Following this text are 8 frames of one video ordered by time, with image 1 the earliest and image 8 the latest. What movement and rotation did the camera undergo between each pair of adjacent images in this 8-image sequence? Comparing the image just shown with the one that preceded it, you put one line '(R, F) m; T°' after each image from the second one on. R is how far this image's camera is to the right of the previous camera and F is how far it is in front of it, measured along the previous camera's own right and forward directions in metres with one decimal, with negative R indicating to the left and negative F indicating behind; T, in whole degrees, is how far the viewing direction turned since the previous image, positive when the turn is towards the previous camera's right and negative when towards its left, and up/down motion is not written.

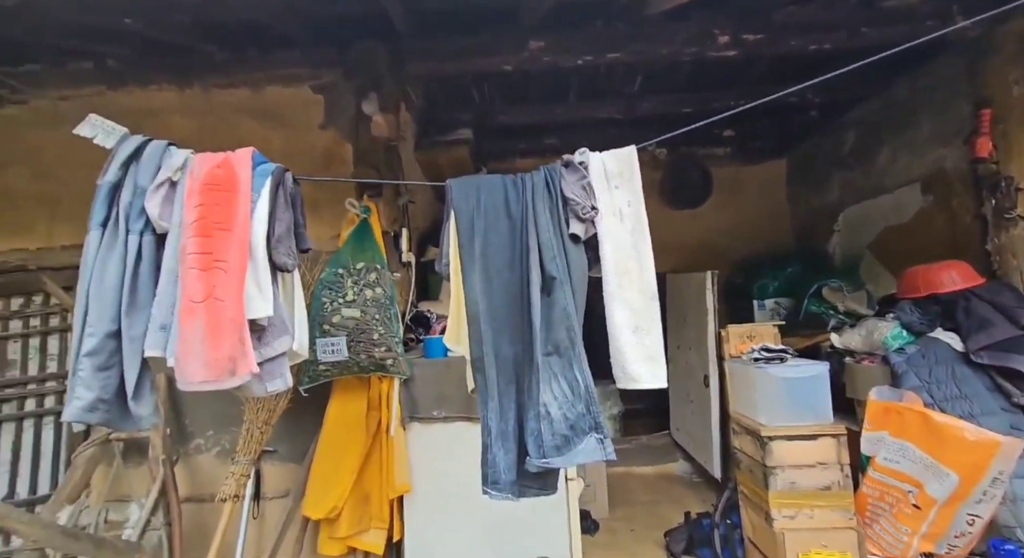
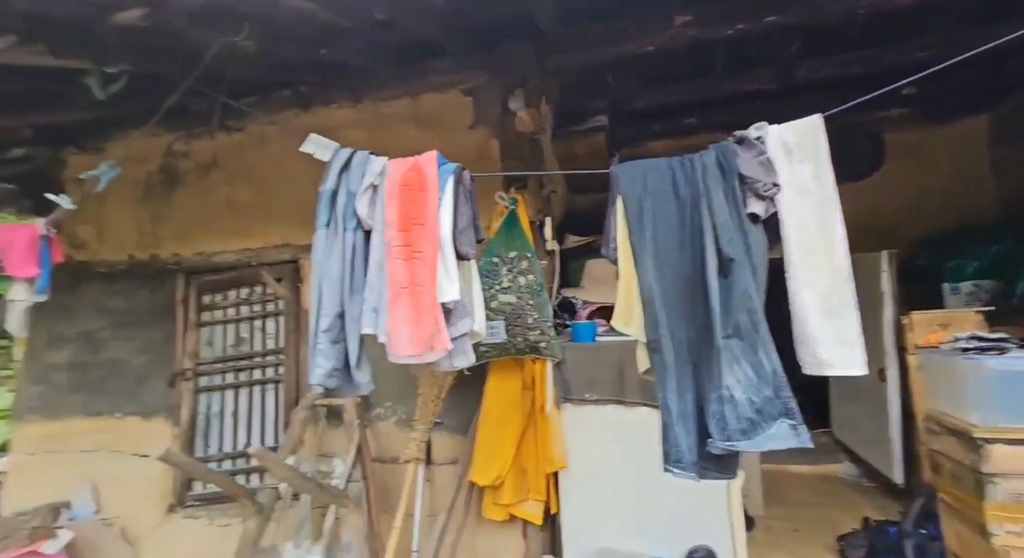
(0.0, -0.1) m; -15°
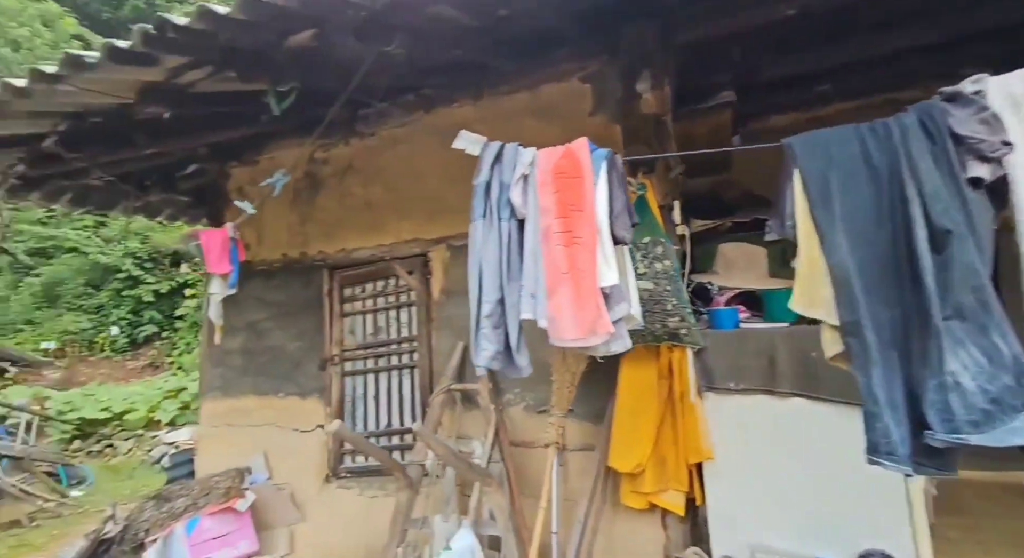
(-0.1, 0.0) m; -11°
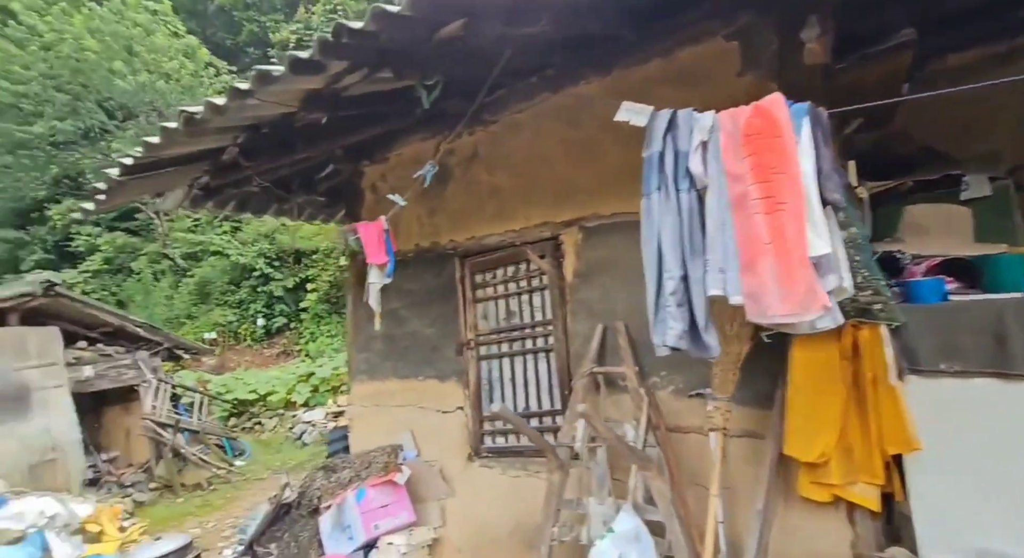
(-0.1, 0.0) m; -12°
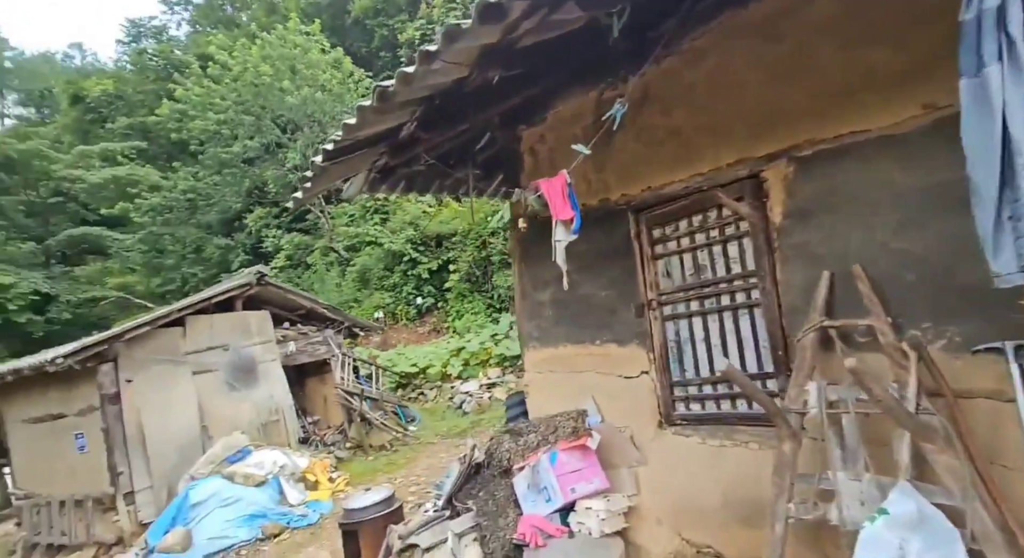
(-0.2, +0.1) m; -16°
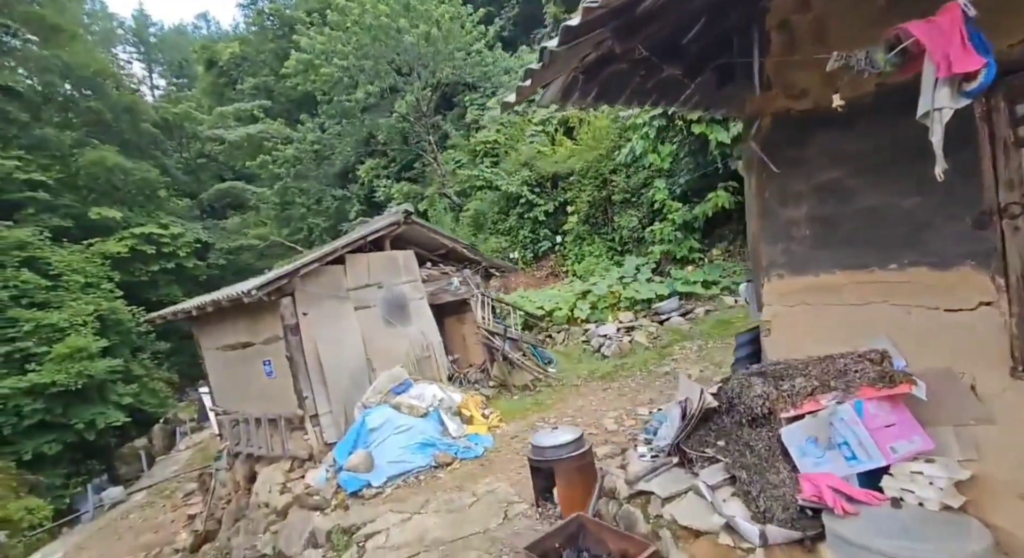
(-0.8, +0.4) m; -11°
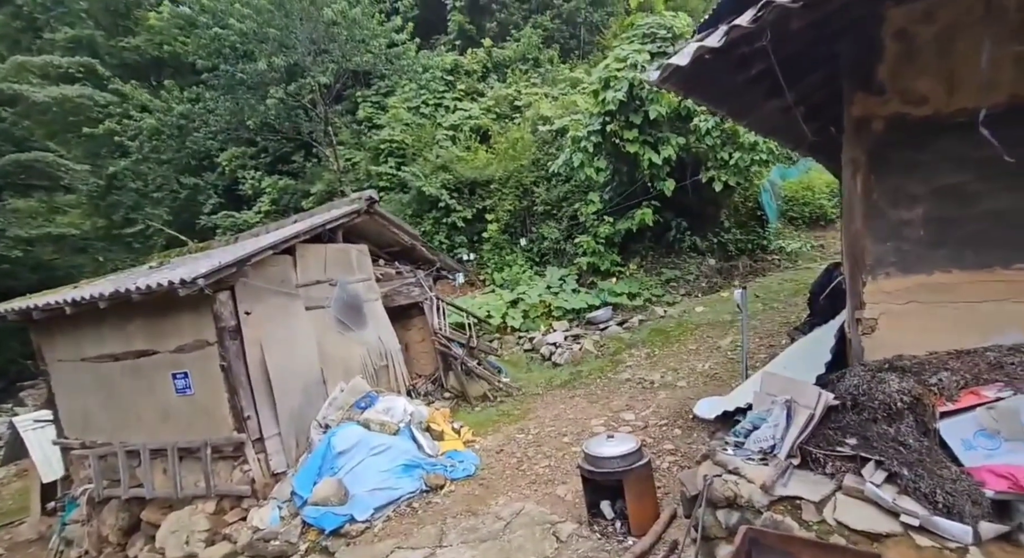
(-1.5, +0.7) m; +16°
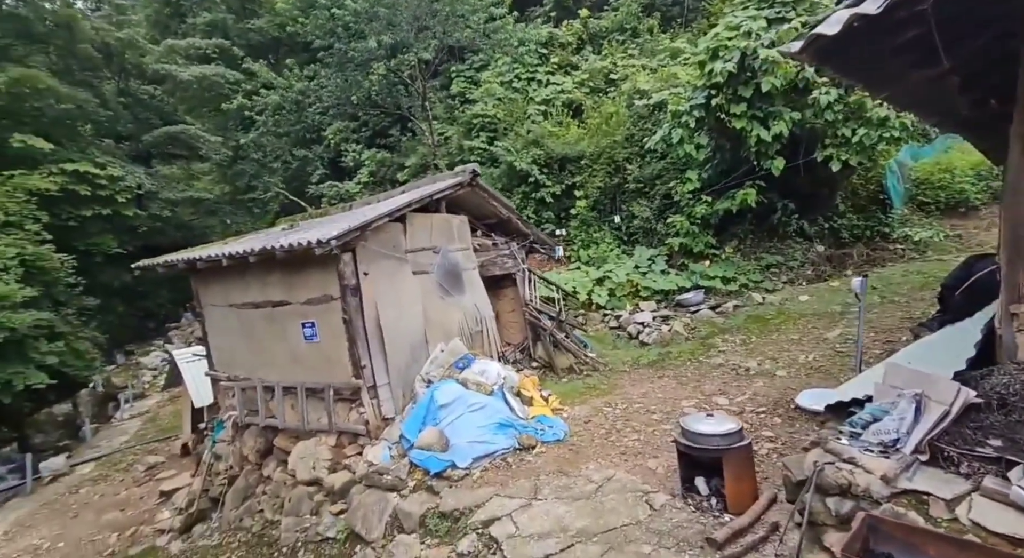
(-0.2, -0.1) m; -8°
